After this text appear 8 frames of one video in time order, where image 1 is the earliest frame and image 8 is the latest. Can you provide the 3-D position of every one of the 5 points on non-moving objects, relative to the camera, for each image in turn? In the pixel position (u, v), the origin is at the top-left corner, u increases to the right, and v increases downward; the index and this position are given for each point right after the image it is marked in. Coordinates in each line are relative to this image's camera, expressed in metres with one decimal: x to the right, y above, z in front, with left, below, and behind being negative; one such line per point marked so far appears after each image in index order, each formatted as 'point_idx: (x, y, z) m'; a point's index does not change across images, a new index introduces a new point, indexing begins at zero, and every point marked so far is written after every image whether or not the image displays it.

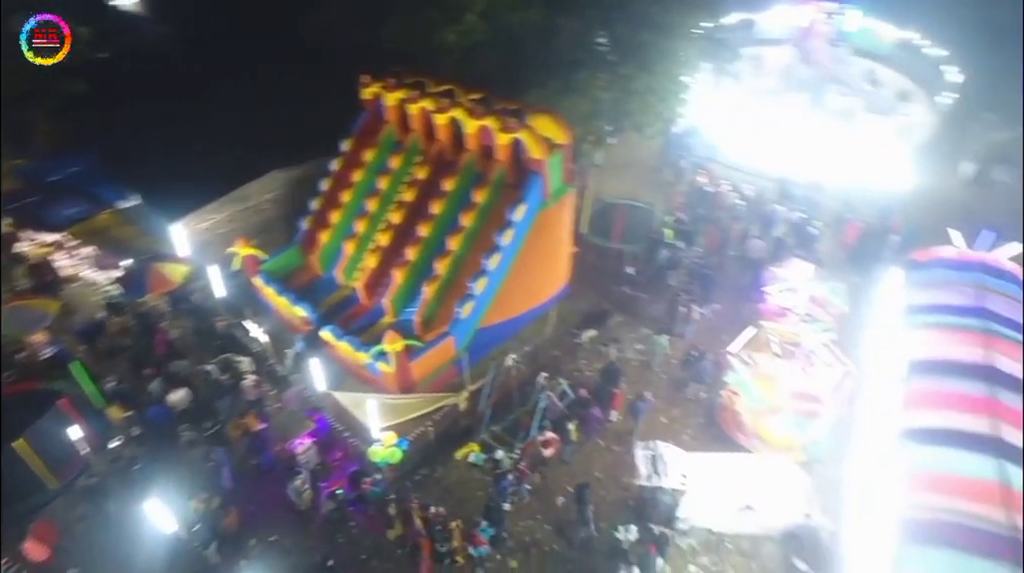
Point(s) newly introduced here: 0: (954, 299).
0: (+8.8, -0.8, +13.4) m
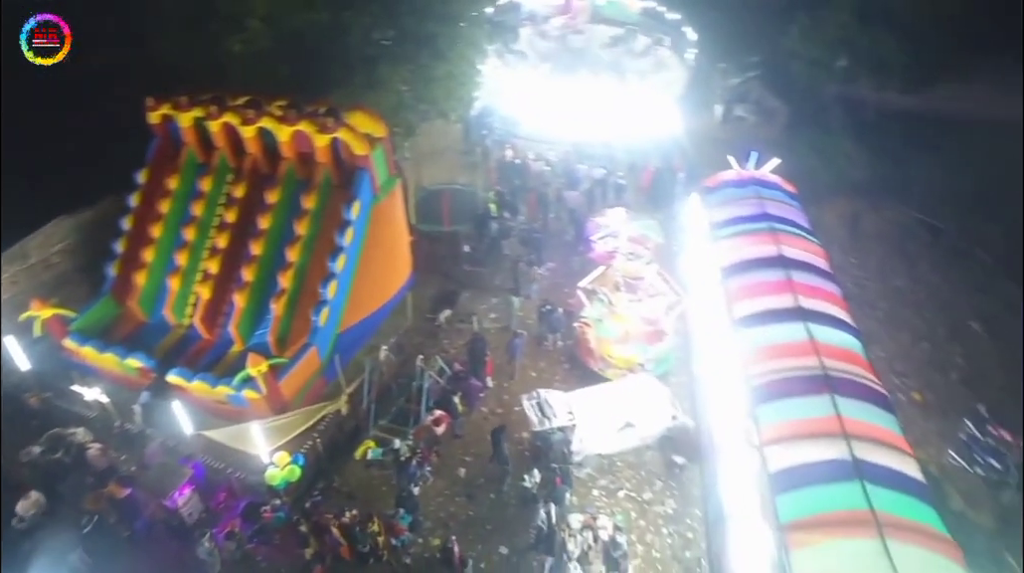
0: (+5.2, +1.7, +14.1) m
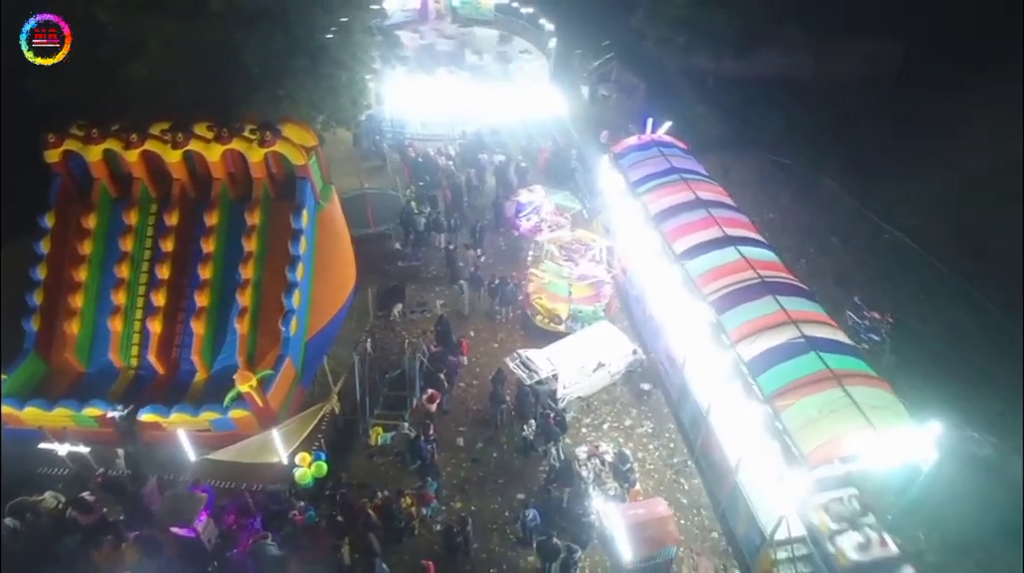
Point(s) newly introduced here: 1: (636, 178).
0: (+3.6, +3.0, +16.4) m
1: (+3.2, +2.7, +16.2) m
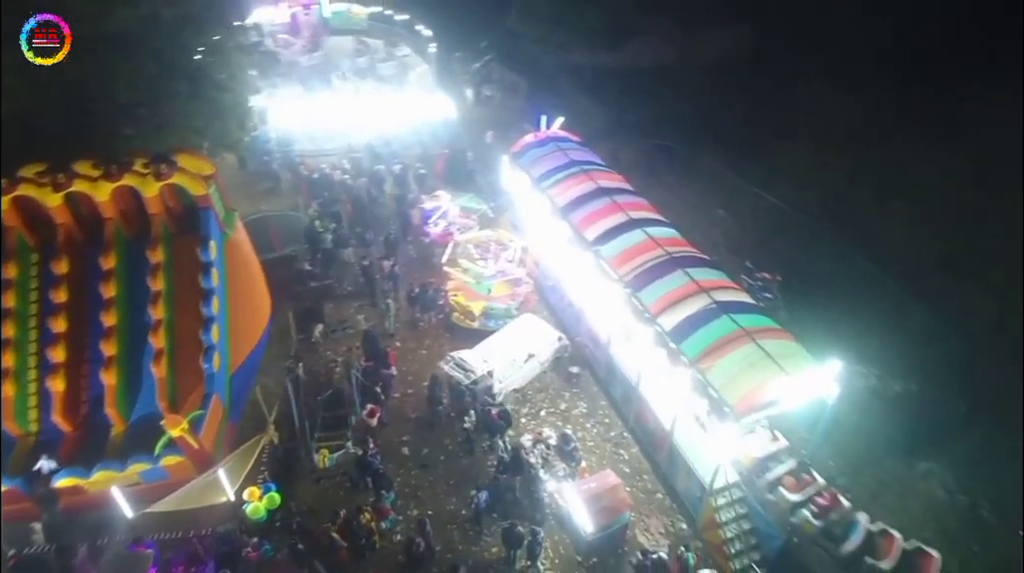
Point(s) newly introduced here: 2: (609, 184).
0: (+1.1, +3.3, +17.2) m
1: (+0.7, +2.9, +16.9) m
2: (+2.4, +2.5, +16.0) m
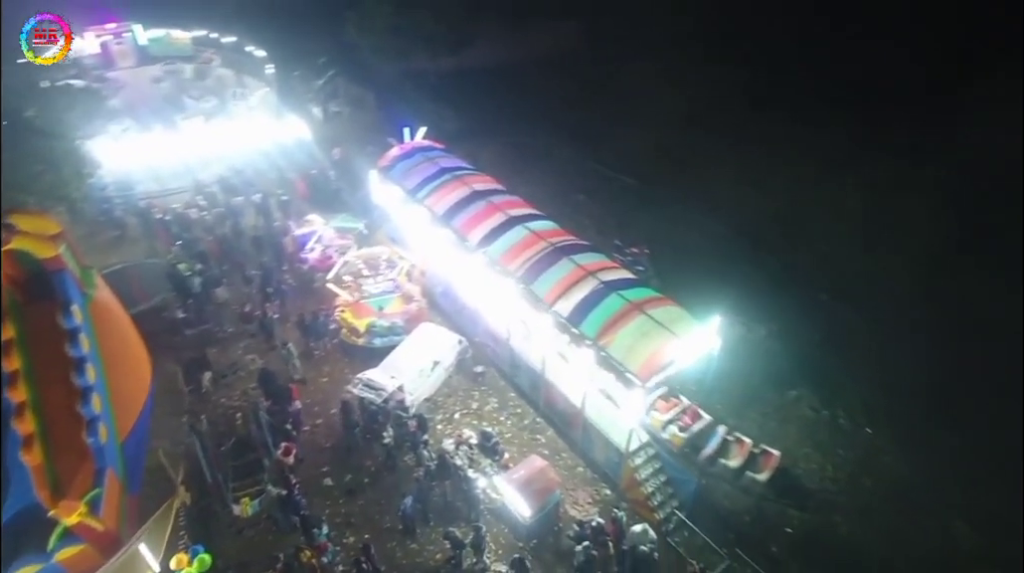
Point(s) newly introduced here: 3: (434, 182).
0: (-2.4, +3.1, +17.5) m
1: (-2.6, +2.7, +17.2) m
2: (-0.7, +2.5, +16.6) m
3: (-2.0, +2.7, +17.0) m
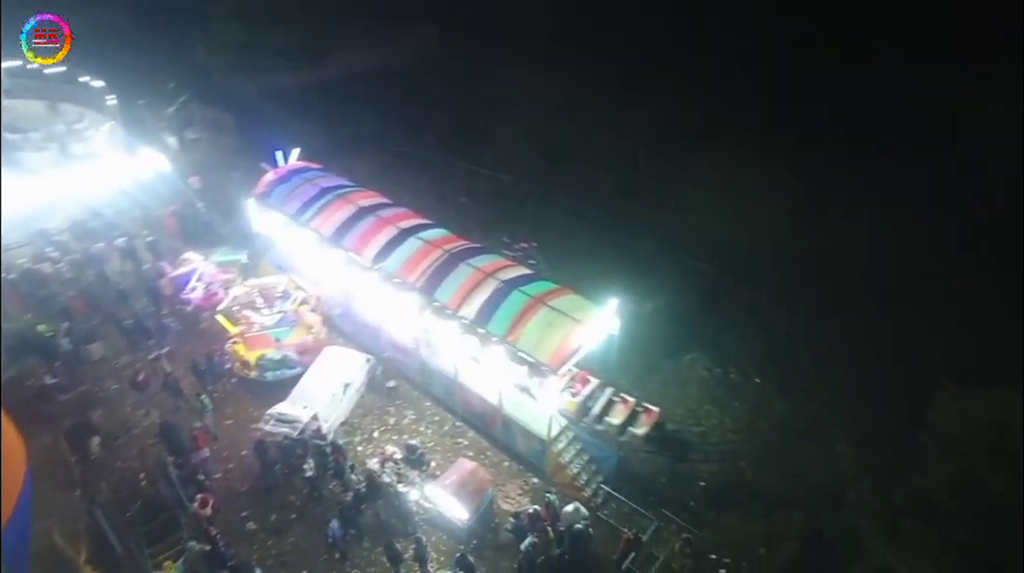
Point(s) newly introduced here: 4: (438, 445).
0: (-5.5, +2.5, +17.1) m
1: (-5.6, +2.0, +16.7) m
2: (-3.7, +2.1, +16.5) m
3: (-5.0, +2.1, +16.6) m
4: (-1.6, -3.5, +14.2) m
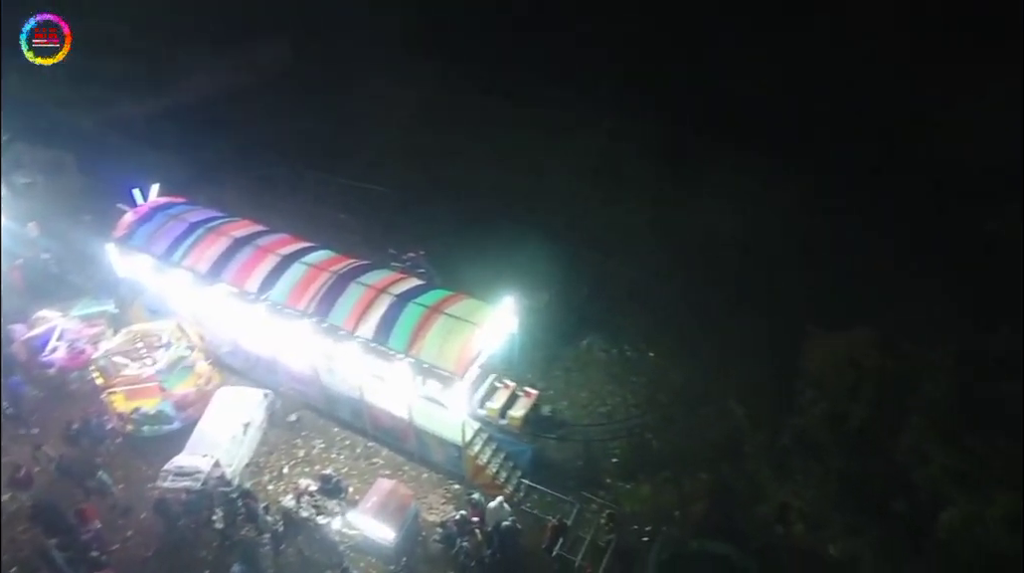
0: (-8.5, +1.4, +16.1) m
1: (-8.5, +0.9, +15.7) m
2: (-6.6, +1.3, +15.8) m
3: (-7.9, +1.1, +15.7) m
4: (-3.4, -3.9, +13.9) m
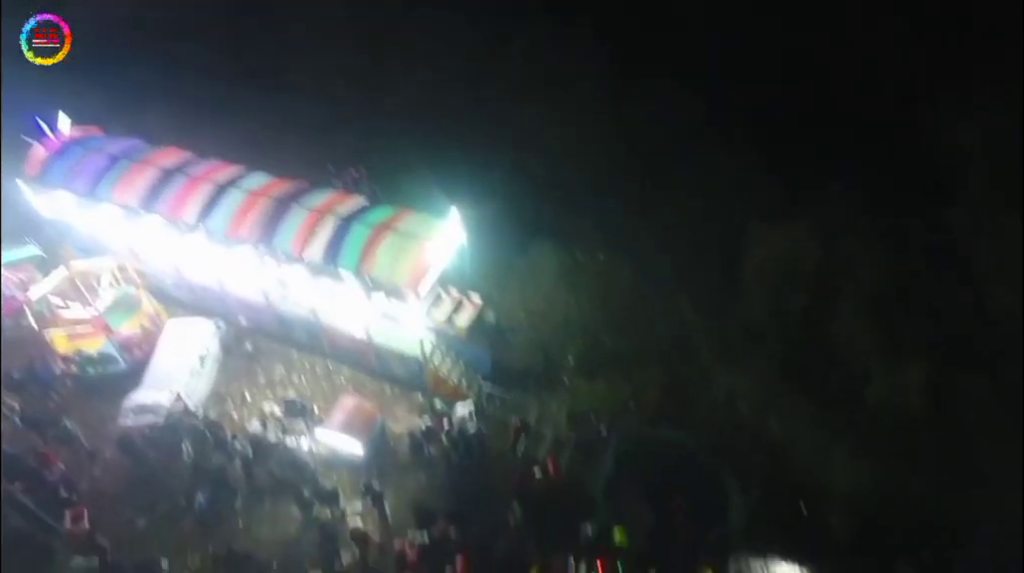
0: (-9.9, +2.9, +15.1) m
1: (-9.8, +2.4, +14.8) m
2: (-7.9, +2.9, +15.0) m
3: (-9.2, +2.6, +14.8) m
4: (-4.3, -2.3, +14.1) m
